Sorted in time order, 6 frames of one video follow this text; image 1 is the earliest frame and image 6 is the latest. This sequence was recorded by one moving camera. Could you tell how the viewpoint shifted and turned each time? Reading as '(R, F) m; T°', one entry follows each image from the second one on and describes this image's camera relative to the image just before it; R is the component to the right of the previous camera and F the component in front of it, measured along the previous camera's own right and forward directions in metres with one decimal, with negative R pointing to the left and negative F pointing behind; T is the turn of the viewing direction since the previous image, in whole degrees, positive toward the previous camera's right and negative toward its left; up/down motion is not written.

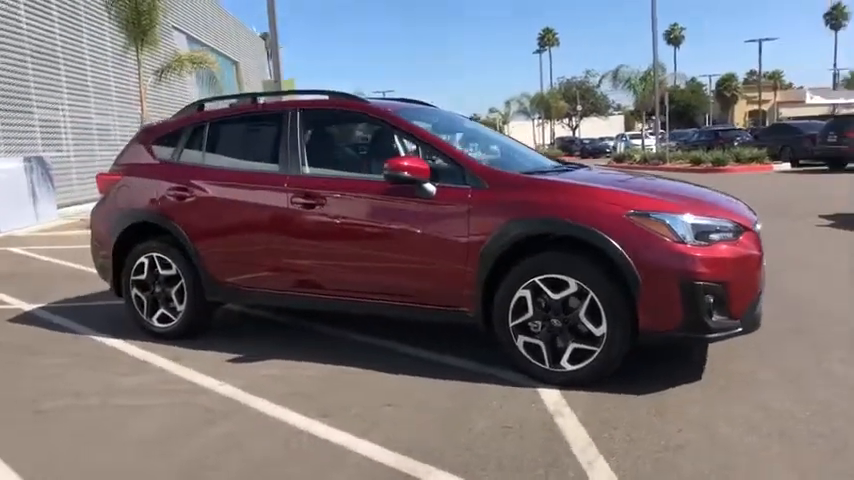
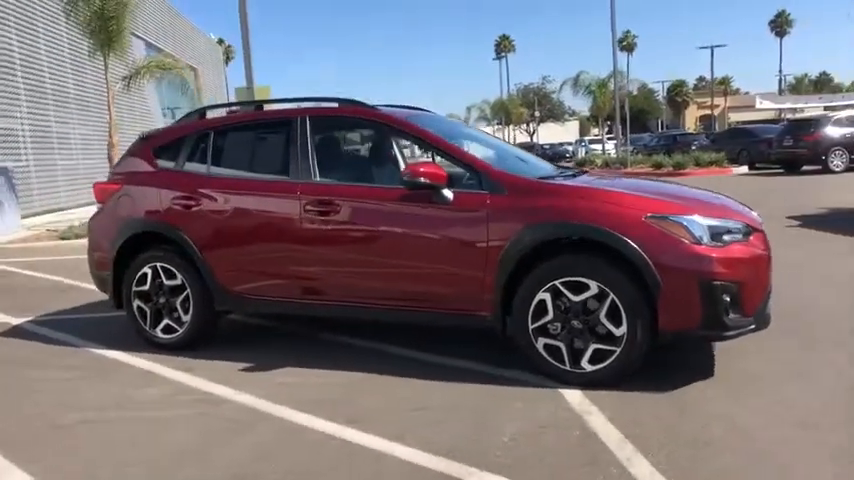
(-0.5, 0.0) m; +4°
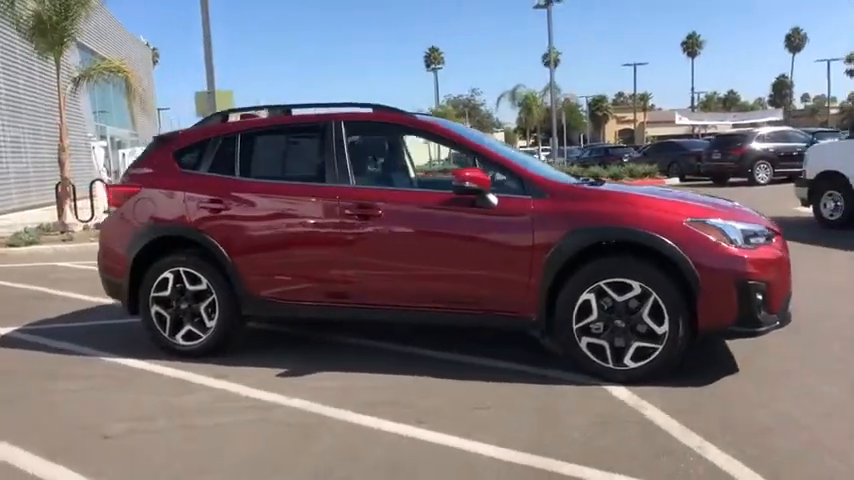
(-0.9, -0.1) m; +7°
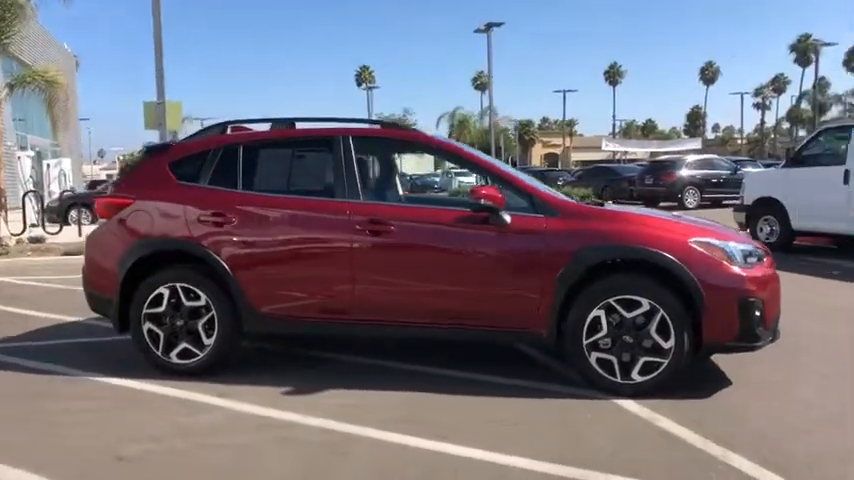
(-0.7, 0.0) m; +7°
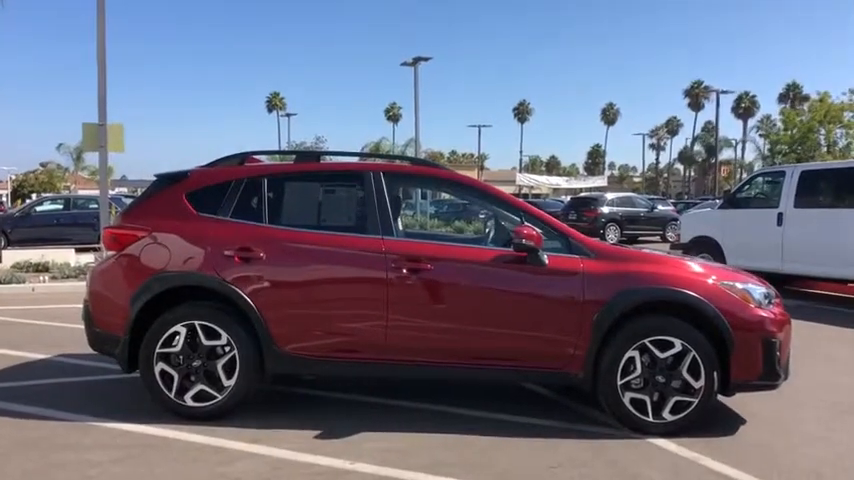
(-1.1, +0.2) m; +9°
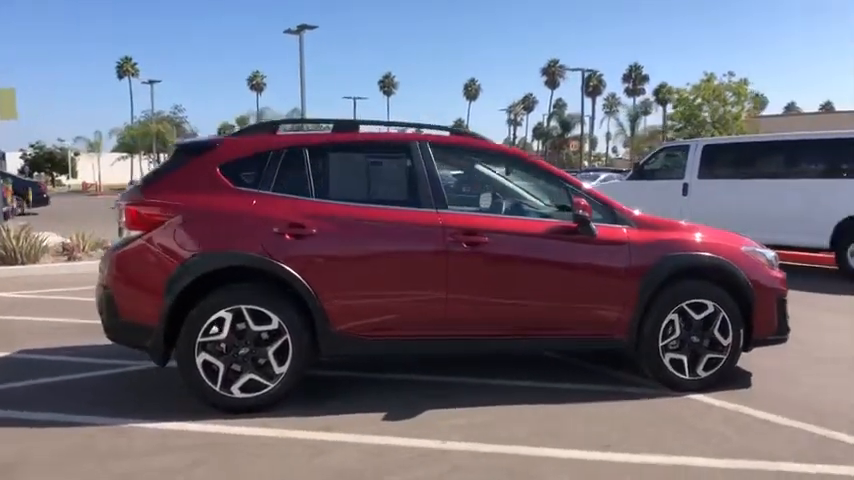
(-1.5, +0.3) m; +13°
